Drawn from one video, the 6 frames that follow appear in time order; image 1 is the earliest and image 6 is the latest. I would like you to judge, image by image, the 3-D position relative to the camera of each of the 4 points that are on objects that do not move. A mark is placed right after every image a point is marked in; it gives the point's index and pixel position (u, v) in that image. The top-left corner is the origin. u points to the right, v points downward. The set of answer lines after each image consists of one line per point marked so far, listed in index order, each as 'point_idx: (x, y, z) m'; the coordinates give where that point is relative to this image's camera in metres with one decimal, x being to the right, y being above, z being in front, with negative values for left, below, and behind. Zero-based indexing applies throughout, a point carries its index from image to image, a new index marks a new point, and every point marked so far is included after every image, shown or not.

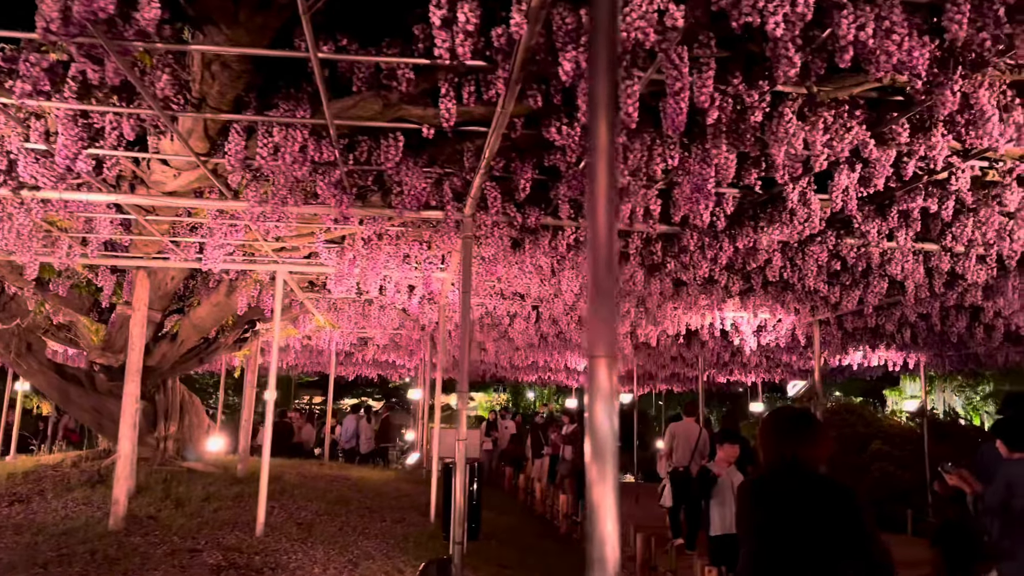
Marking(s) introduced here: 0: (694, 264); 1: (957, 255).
0: (+1.8, +0.2, +7.9) m
1: (+3.8, +0.3, +7.0) m
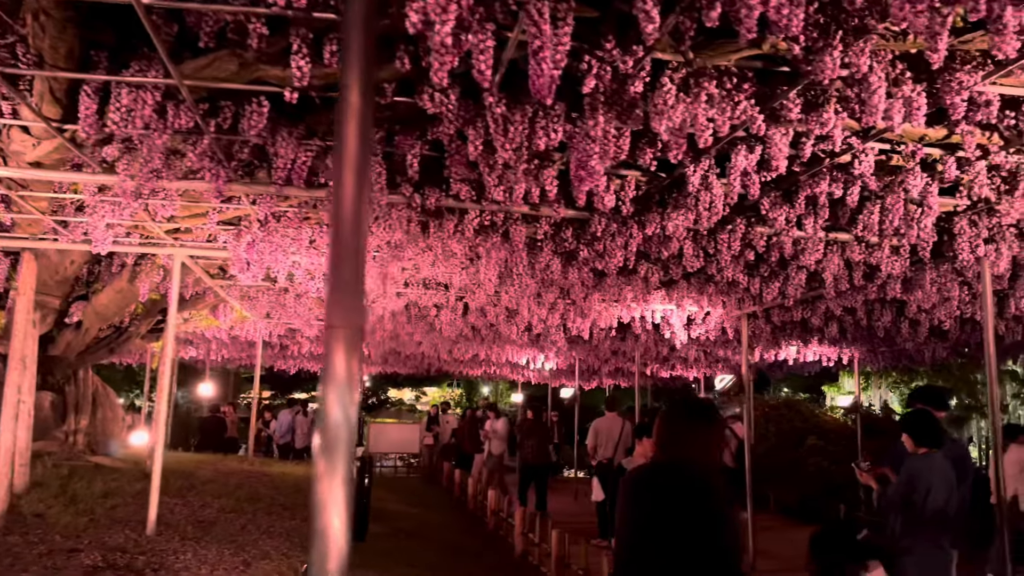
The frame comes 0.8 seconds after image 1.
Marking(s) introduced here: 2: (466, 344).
0: (+0.9, +0.3, +7.6) m
1: (+3.0, +0.4, +6.9) m
2: (-0.8, -1.1, +16.3) m
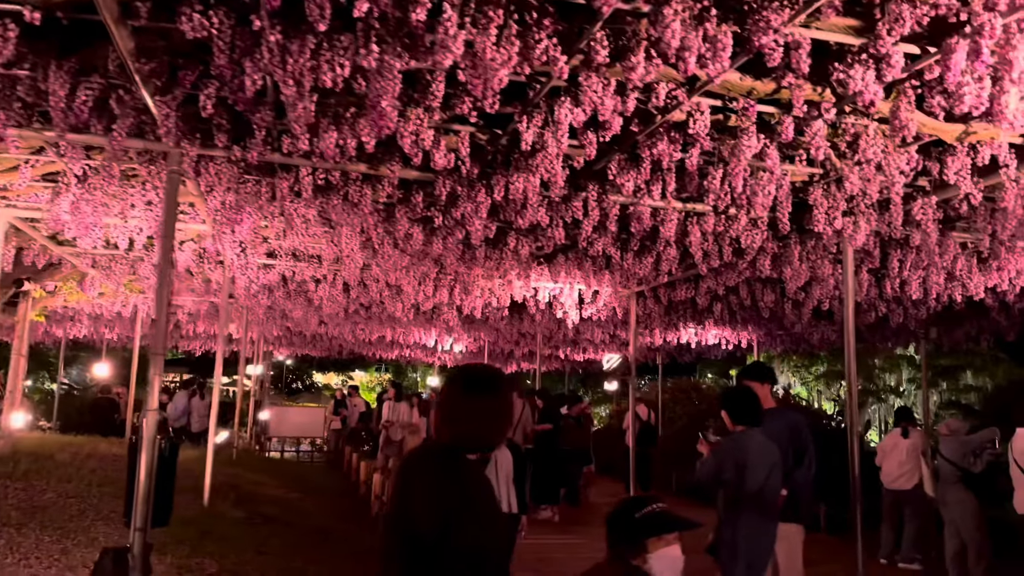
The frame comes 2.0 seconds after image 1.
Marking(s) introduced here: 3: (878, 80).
0: (-0.4, +0.6, +7.2) m
1: (+1.7, +0.6, +6.6) m
2: (-2.8, -0.7, +15.7) m
3: (+1.8, +1.0, +4.1) m
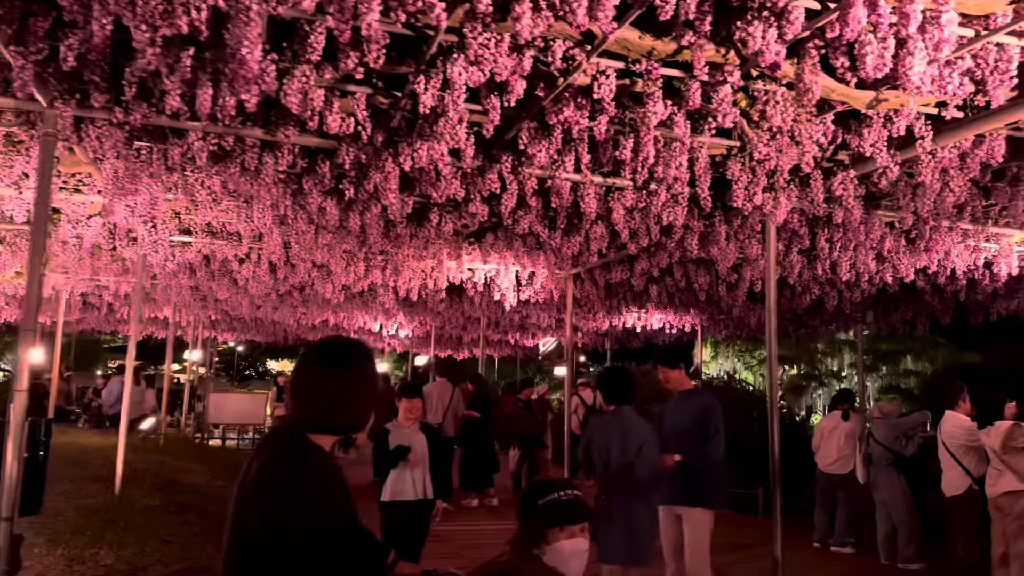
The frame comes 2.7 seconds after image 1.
0: (-1.1, +0.8, +6.8) m
1: (+1.1, +0.8, +6.4) m
2: (-3.9, -0.4, +15.3) m
3: (+1.3, +1.2, +3.9) m
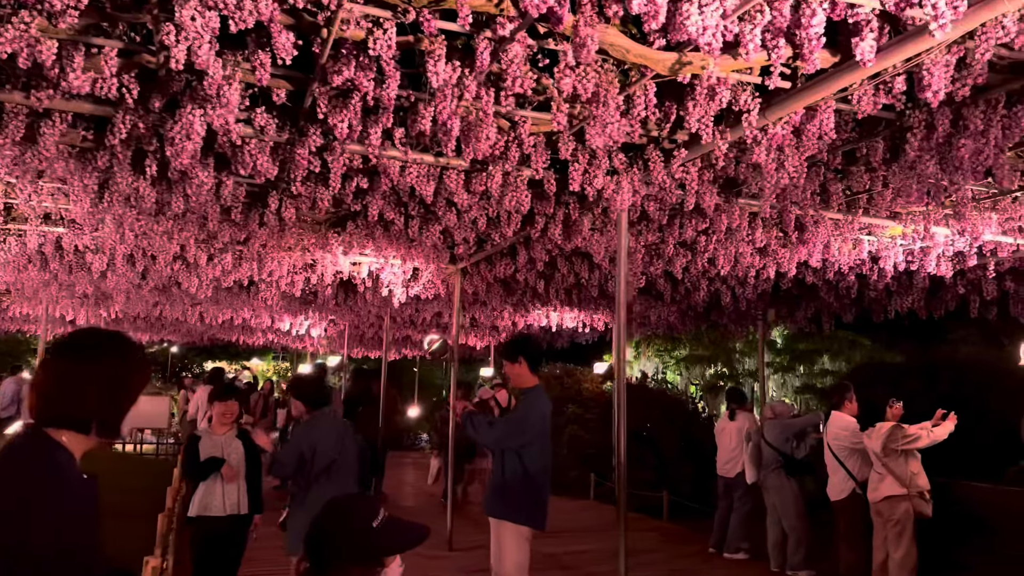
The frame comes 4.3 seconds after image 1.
0: (-2.4, +0.9, +6.2) m
1: (-0.2, +0.8, +5.8) m
2: (-5.6, -0.3, +14.5) m
3: (+0.1, +1.2, +3.3) m
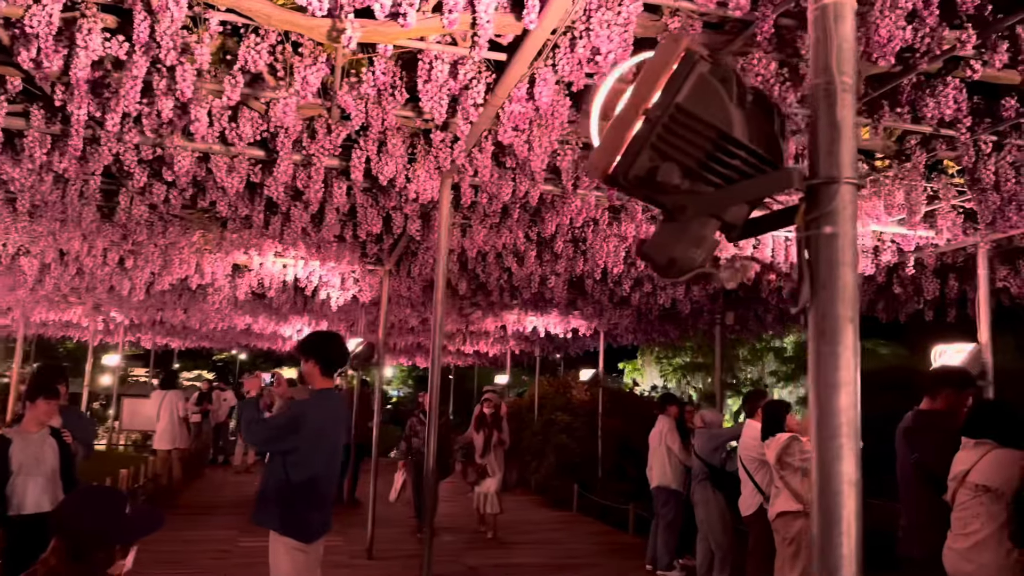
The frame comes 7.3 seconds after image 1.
0: (-3.7, +0.9, +6.2) m
1: (-1.6, +0.9, +5.6) m
2: (-6.1, -0.4, +14.7) m
3: (-1.5, +1.3, +3.1) m
